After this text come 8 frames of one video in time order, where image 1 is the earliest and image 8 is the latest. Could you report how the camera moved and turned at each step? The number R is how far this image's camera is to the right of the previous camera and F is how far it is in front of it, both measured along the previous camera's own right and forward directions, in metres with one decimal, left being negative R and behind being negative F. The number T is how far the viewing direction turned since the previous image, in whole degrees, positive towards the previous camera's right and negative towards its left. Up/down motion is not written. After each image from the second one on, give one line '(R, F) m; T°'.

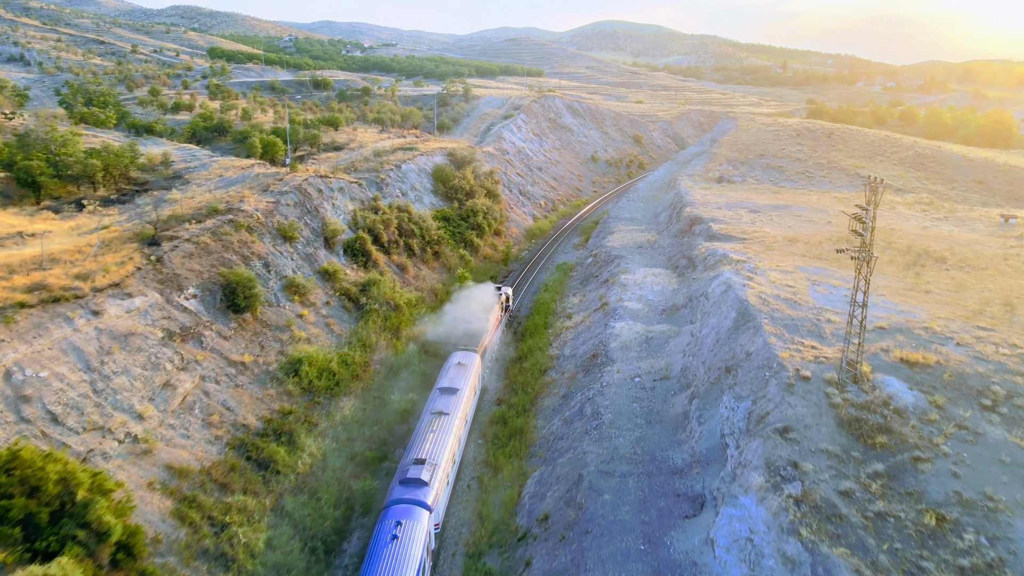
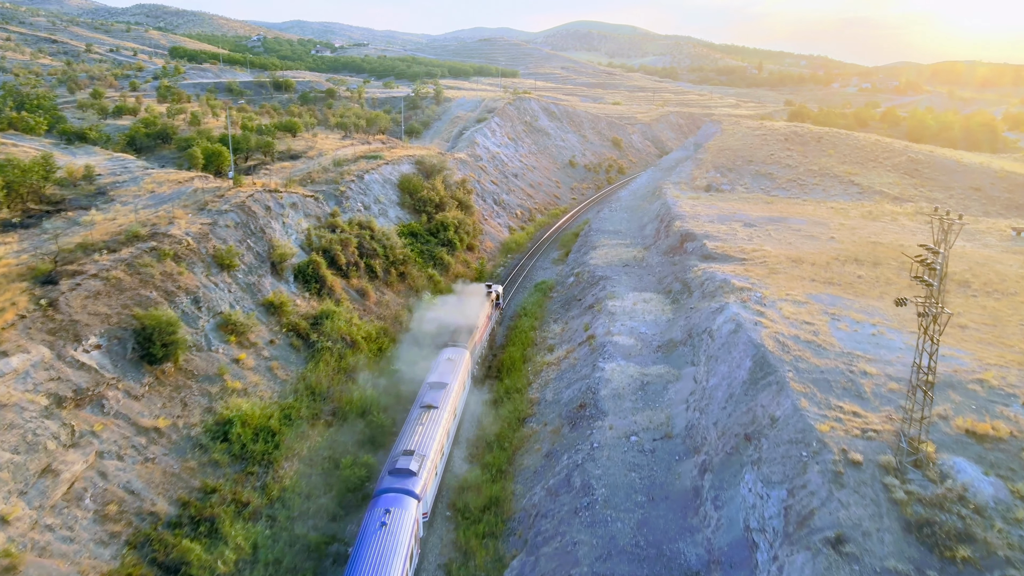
(+0.1, +3.5) m; +2°
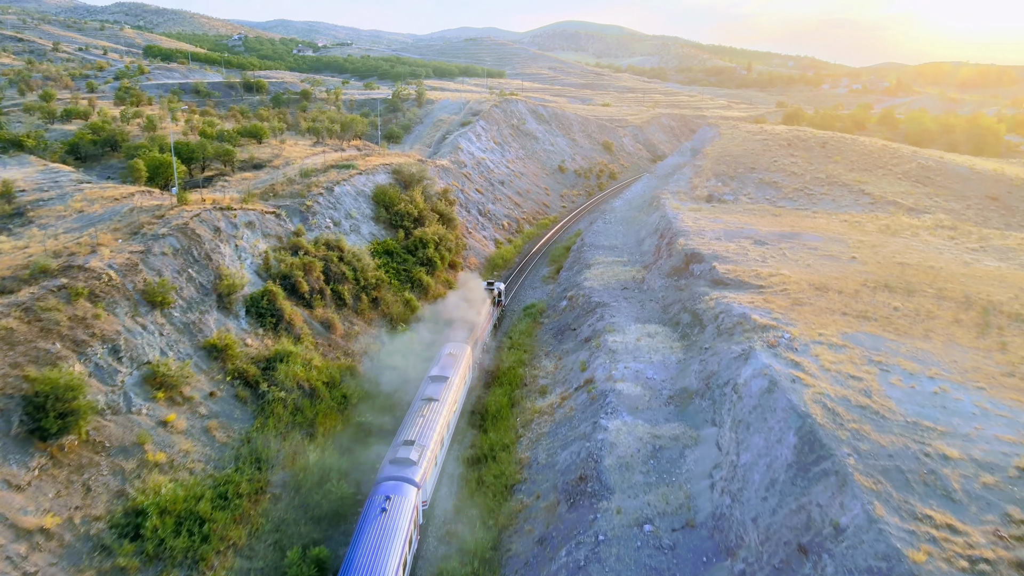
(+0.1, +3.5) m; +1°
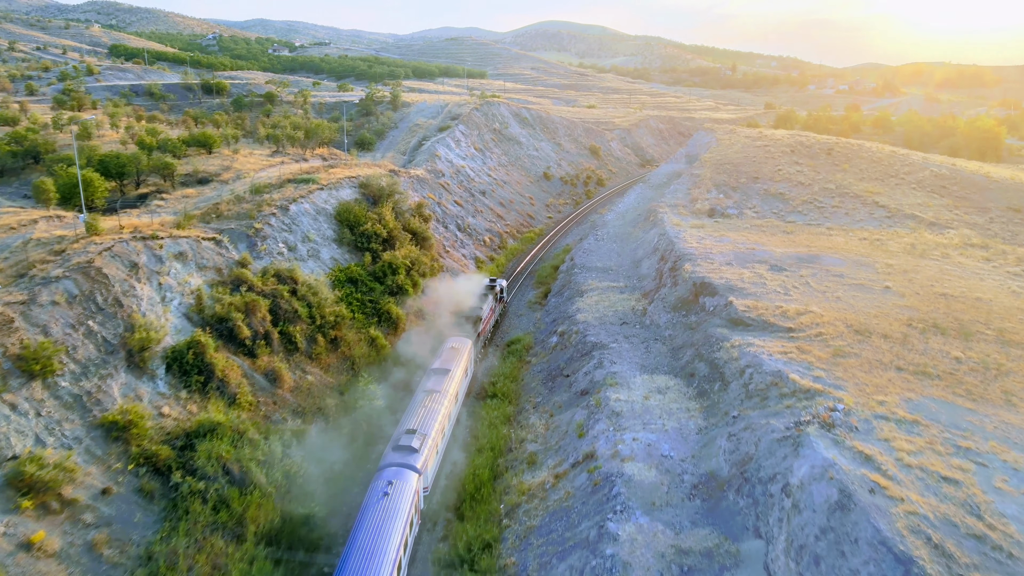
(+0.1, +4.2) m; +1°
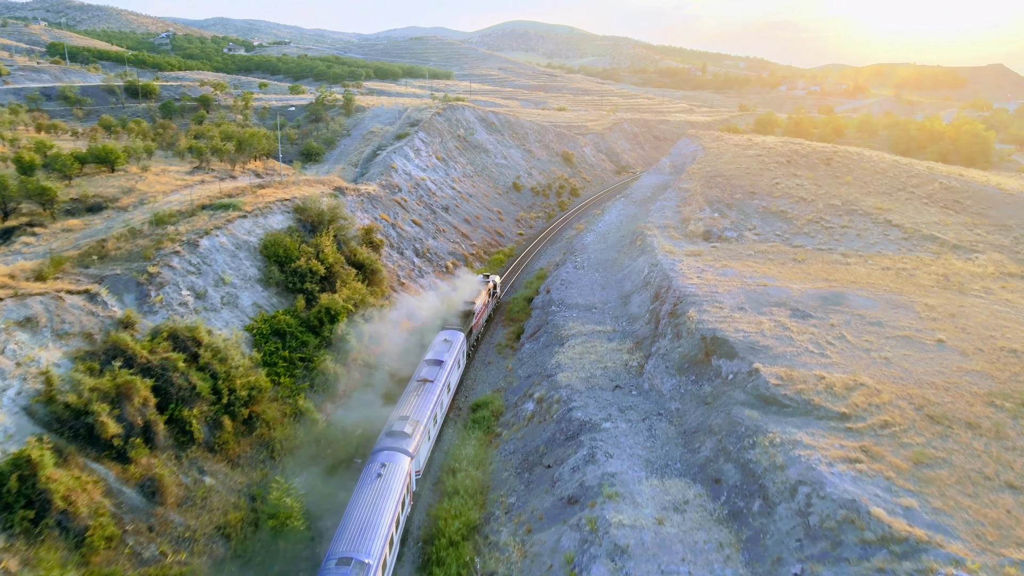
(+0.2, +5.5) m; +2°
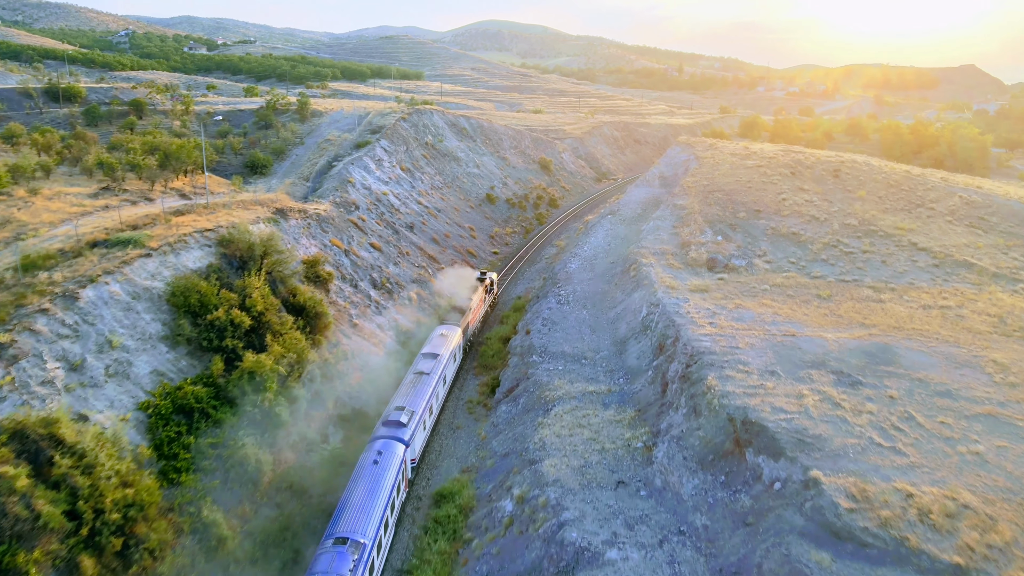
(+0.1, +5.1) m; +2°
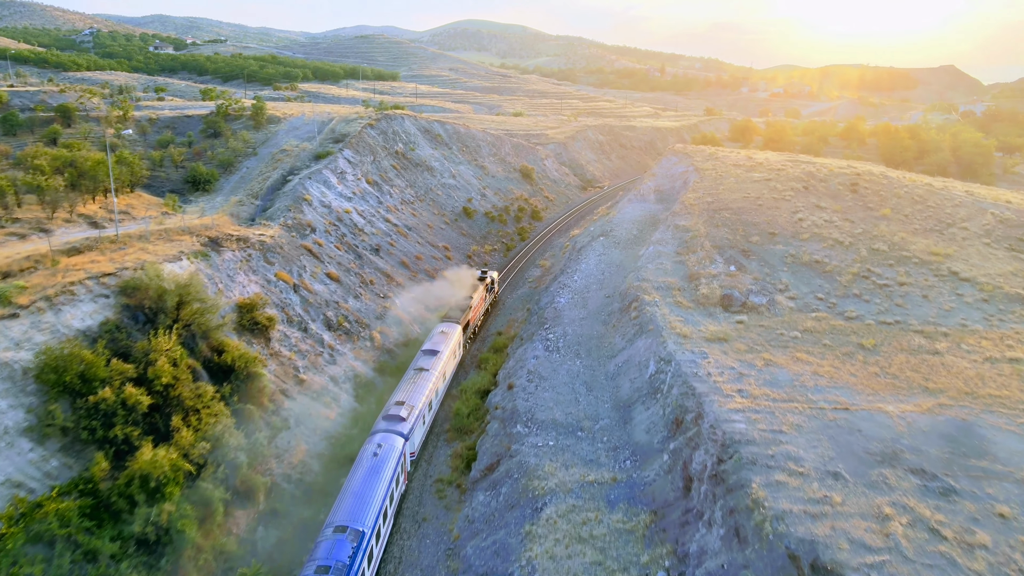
(+0.1, +4.7) m; +1°
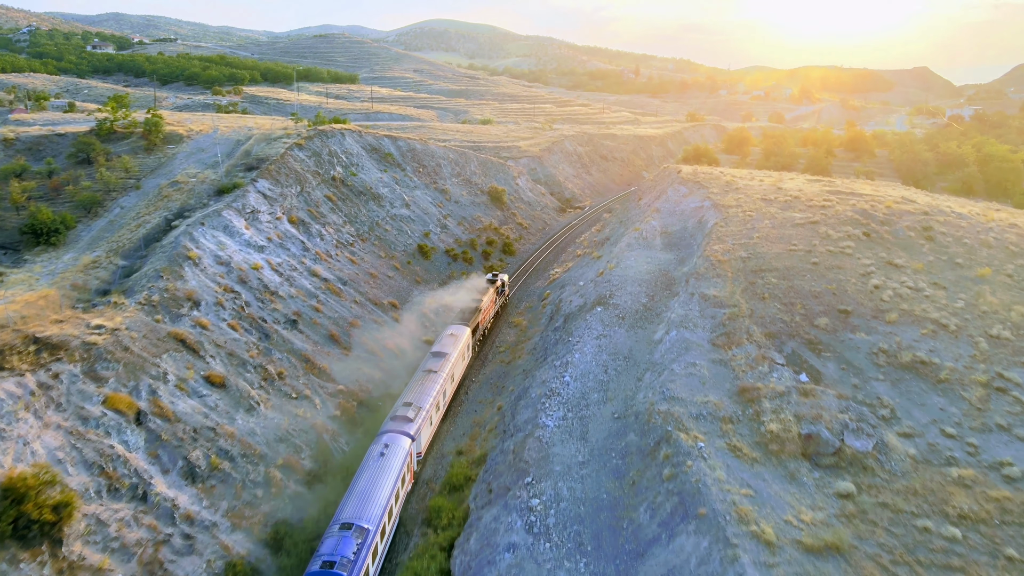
(+0.2, +9.4) m; +2°
